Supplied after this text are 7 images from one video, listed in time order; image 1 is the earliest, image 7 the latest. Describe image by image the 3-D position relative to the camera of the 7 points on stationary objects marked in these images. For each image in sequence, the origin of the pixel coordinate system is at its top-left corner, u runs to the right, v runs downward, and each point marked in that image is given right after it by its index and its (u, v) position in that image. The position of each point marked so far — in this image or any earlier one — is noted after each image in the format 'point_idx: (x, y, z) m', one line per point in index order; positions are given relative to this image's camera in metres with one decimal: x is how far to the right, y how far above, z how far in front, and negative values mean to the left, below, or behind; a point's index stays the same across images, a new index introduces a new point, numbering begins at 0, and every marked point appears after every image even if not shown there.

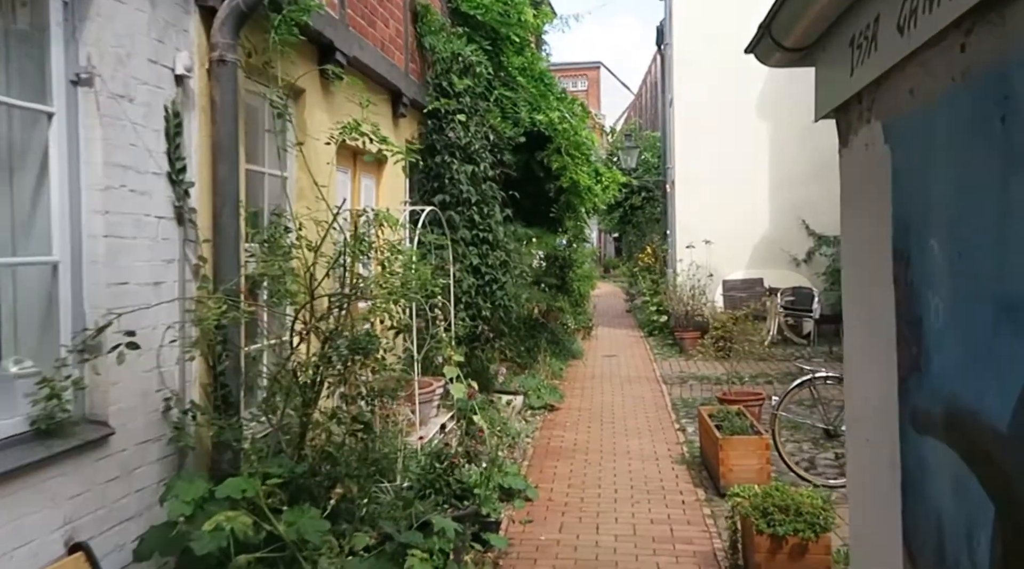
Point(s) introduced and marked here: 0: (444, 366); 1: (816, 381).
0: (-0.4, -0.5, +6.4) m
1: (+2.0, -0.6, +6.3) m
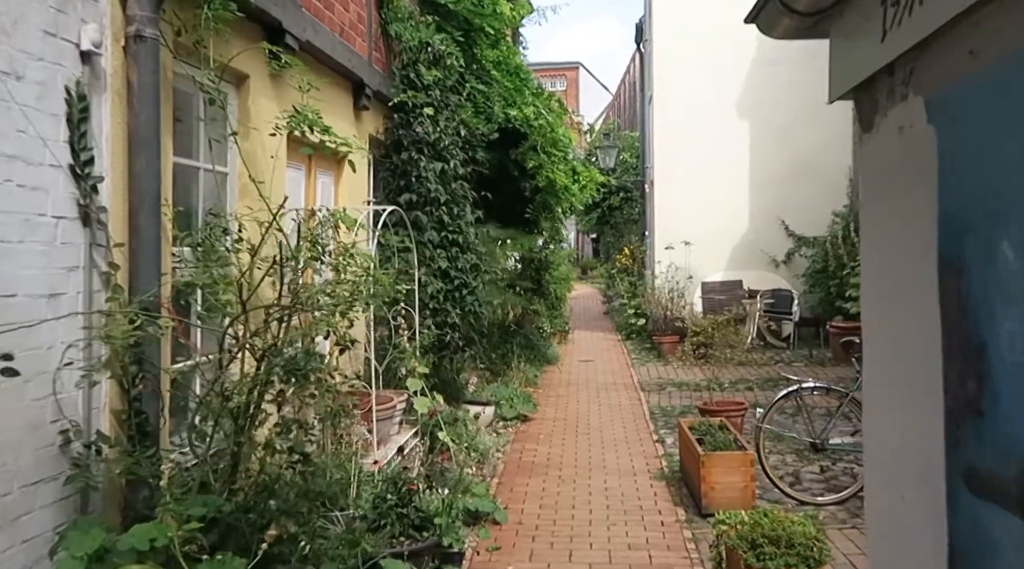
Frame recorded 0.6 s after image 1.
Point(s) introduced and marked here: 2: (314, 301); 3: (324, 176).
0: (-0.6, -0.6, +5.9) m
1: (+1.8, -0.7, +5.9) m
2: (-0.7, -0.1, +3.5) m
3: (-1.1, +0.6, +5.7) m
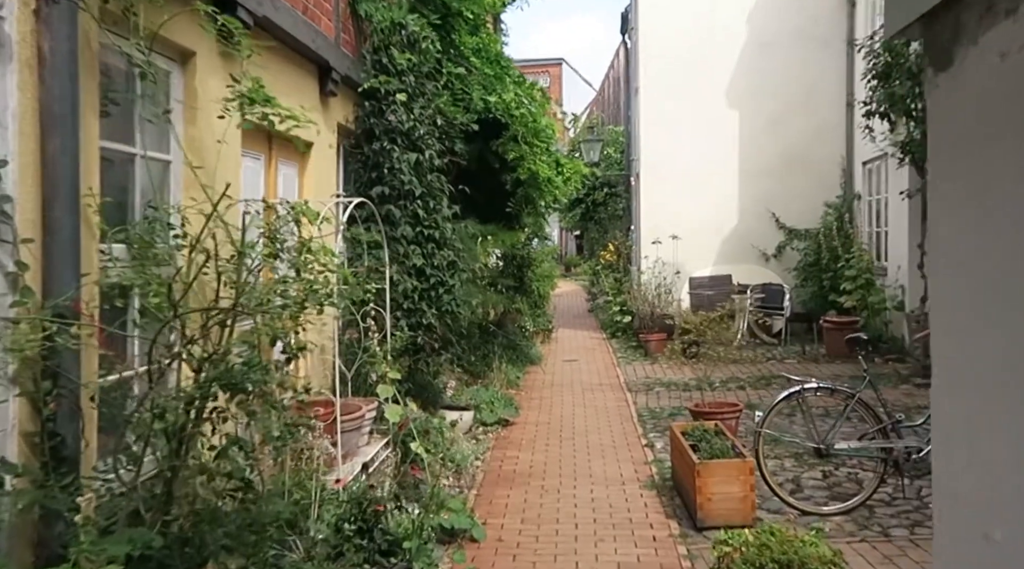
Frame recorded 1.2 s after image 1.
0: (-0.8, -0.6, +5.5) m
1: (+1.7, -0.6, +5.6) m
2: (-0.8, -0.1, +3.1) m
3: (-1.2, +0.7, +5.3) m
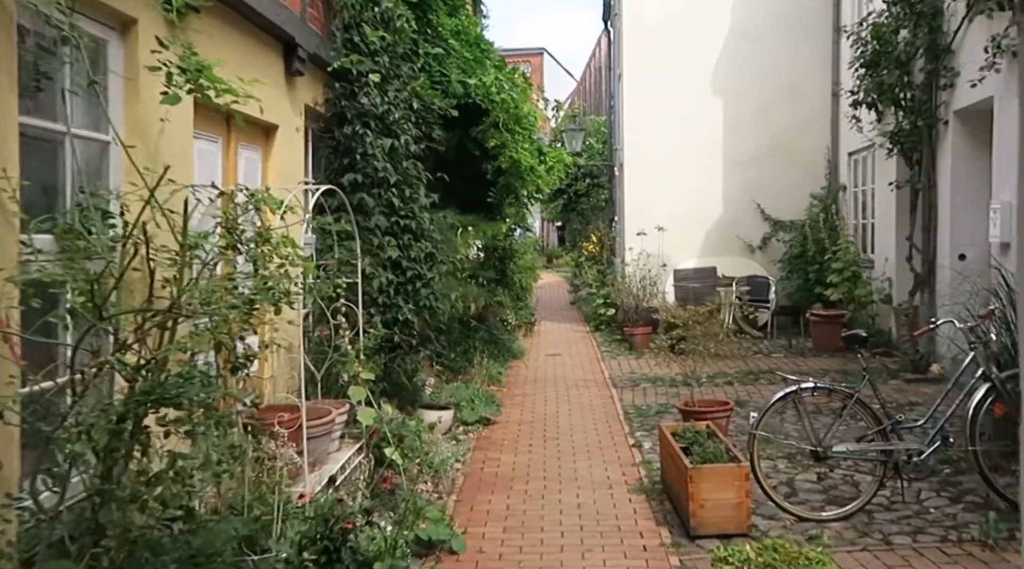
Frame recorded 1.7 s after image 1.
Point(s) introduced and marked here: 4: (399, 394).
0: (-0.9, -0.5, +5.1) m
1: (+1.6, -0.6, +5.2) m
2: (-0.9, 0.0, +2.7) m
3: (-1.3, +0.7, +4.9) m
4: (-0.8, -0.8, +6.8) m
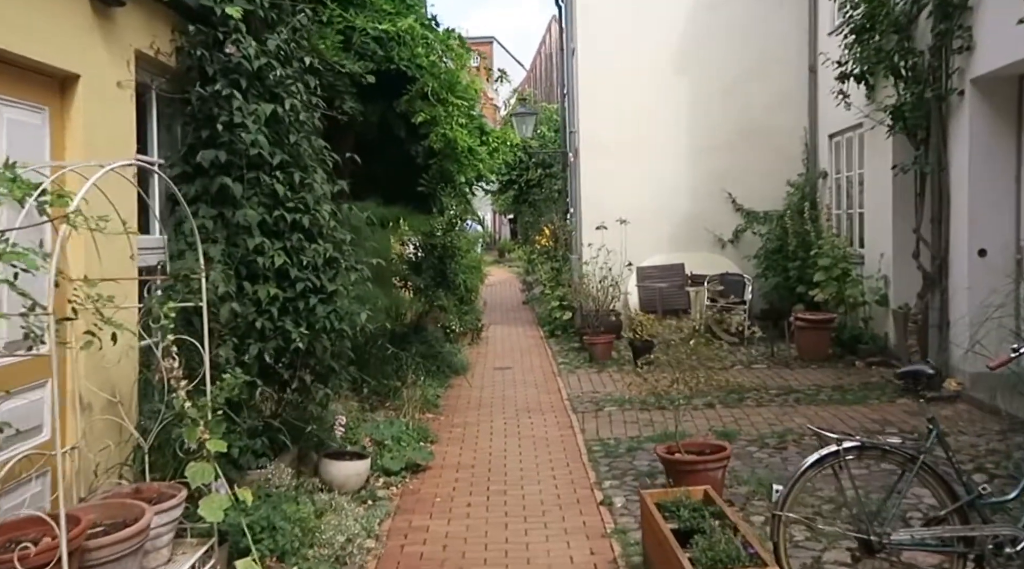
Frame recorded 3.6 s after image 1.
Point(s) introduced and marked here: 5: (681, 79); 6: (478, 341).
0: (-1.1, -0.6, +3.5) m
1: (+1.3, -0.7, +3.7) m
2: (-1.0, -0.2, +1.1) m
3: (-1.6, +0.6, +3.2) m
4: (-1.2, -0.8, +5.1) m
5: (+2.1, +2.6, +12.1) m
6: (-0.4, -0.7, +12.6) m
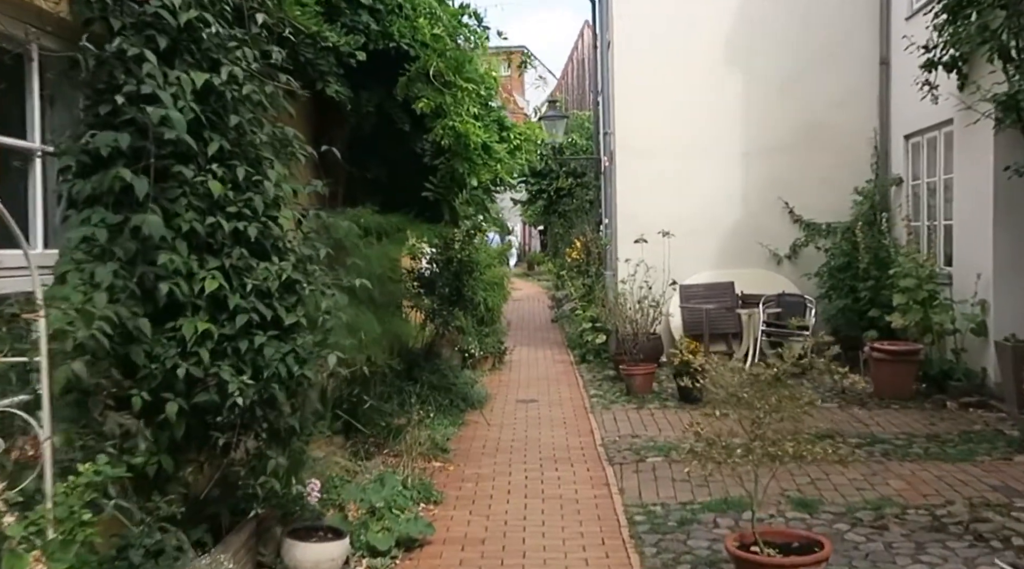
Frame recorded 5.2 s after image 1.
0: (-1.1, -0.7, +2.2) m
1: (+1.3, -0.8, +2.3) m
2: (-1.1, -0.2, -0.2) m
3: (-1.6, +0.5, +2.0) m
4: (-1.1, -1.0, +3.8) m
5: (+2.5, +2.3, +10.7) m
6: (-0.1, -1.0, +11.3) m
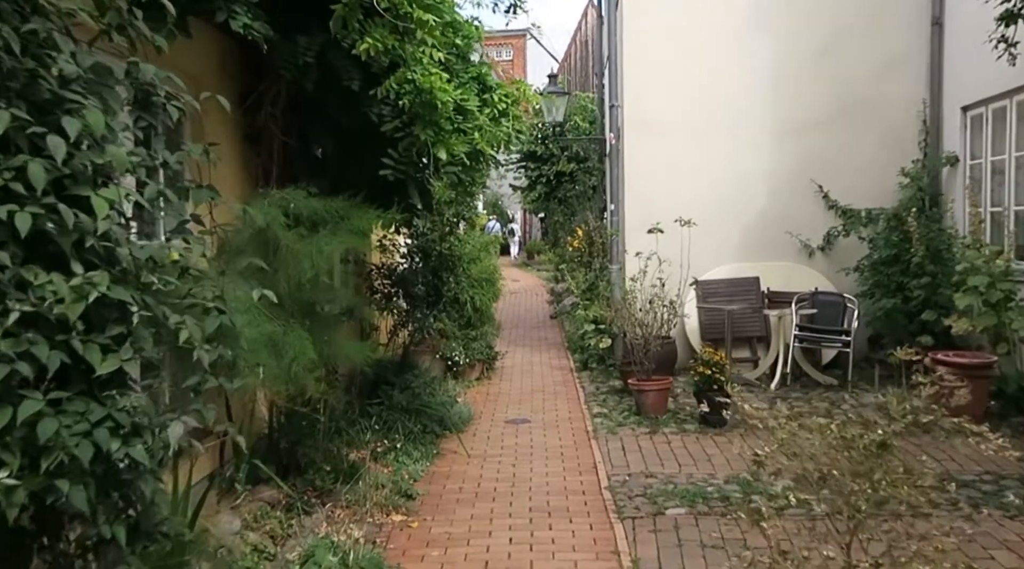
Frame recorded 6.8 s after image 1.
0: (-1.2, -0.8, +0.7) m
1: (+1.2, -0.9, +0.9) m
2: (-1.2, -0.4, -1.7) m
3: (-1.7, +0.4, +0.5) m
4: (-1.2, -1.0, +2.3) m
5: (+2.4, +2.4, +9.2) m
6: (-0.2, -0.9, +9.8) m
